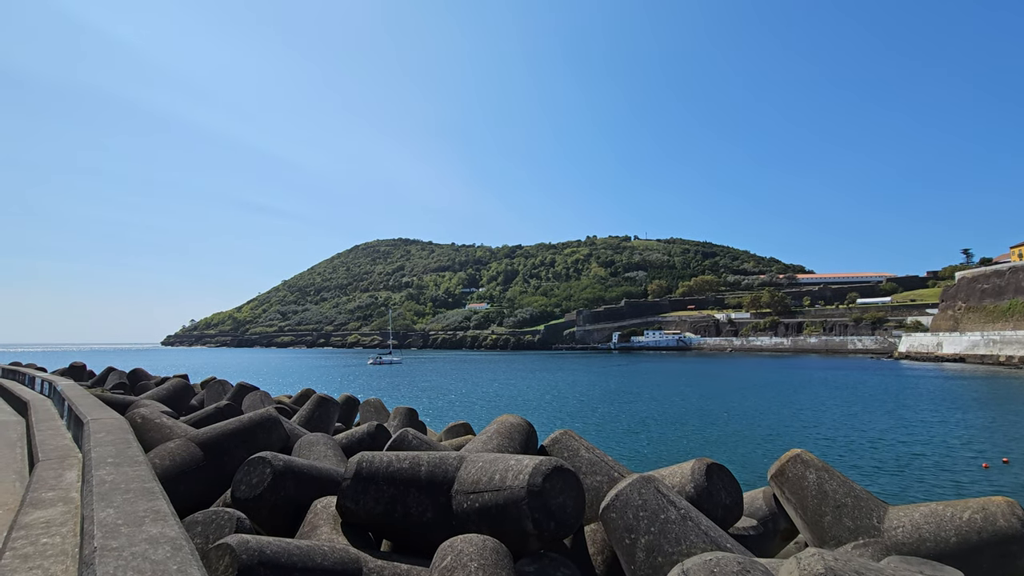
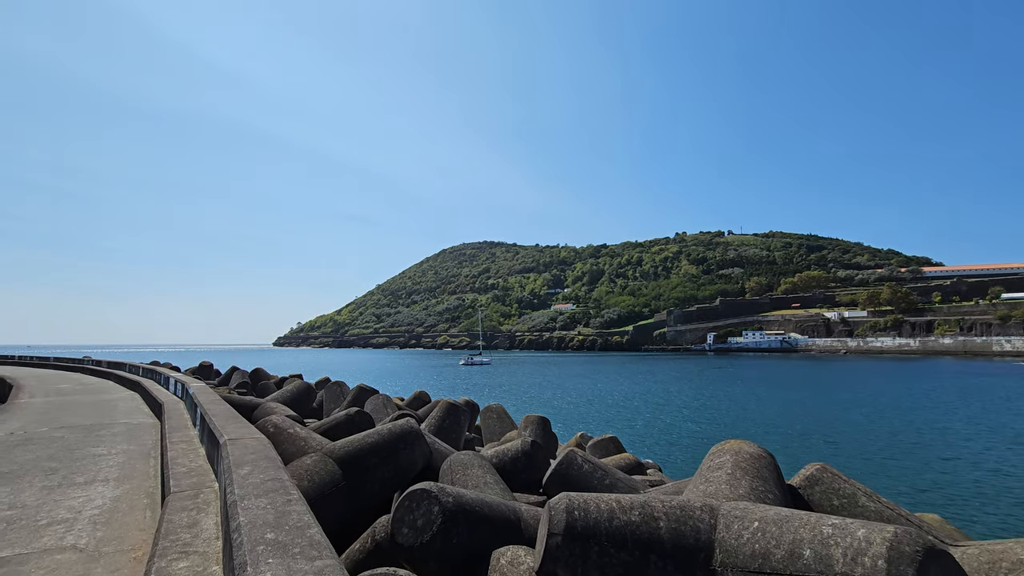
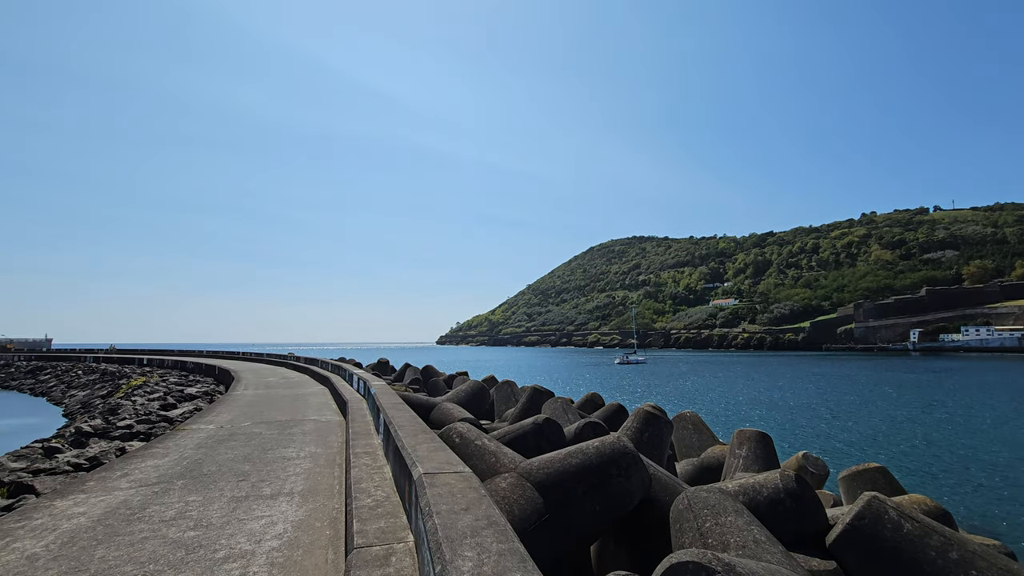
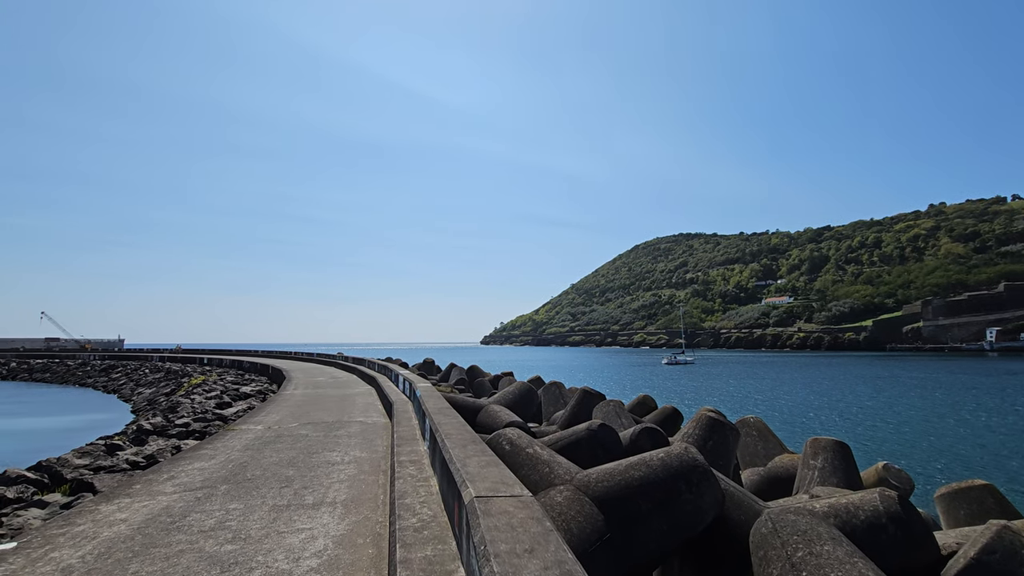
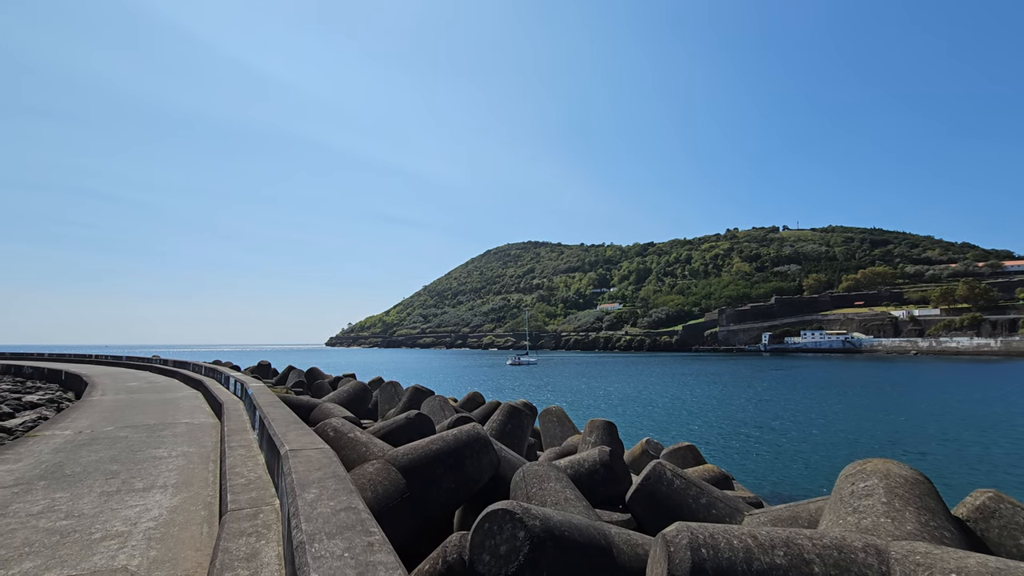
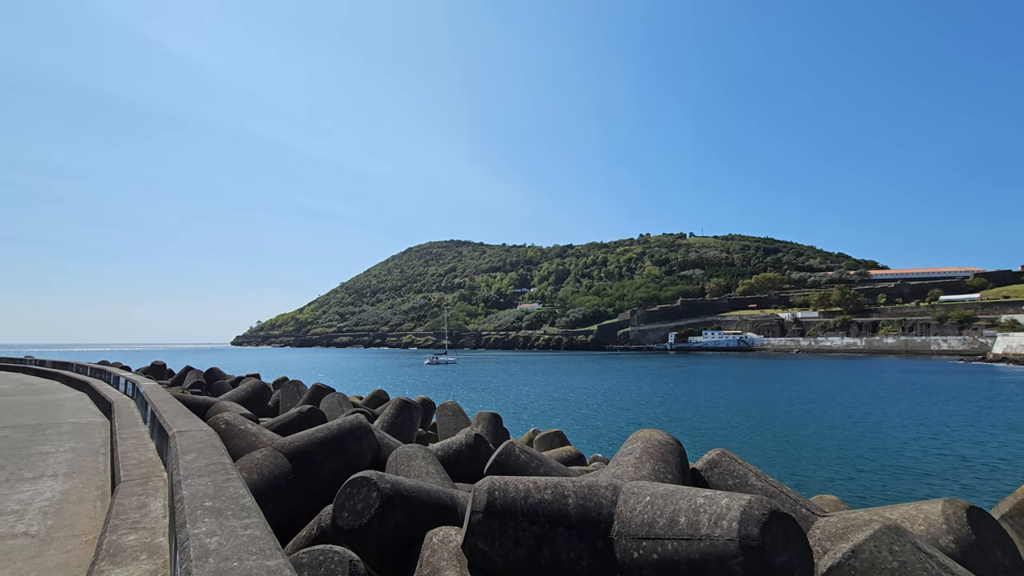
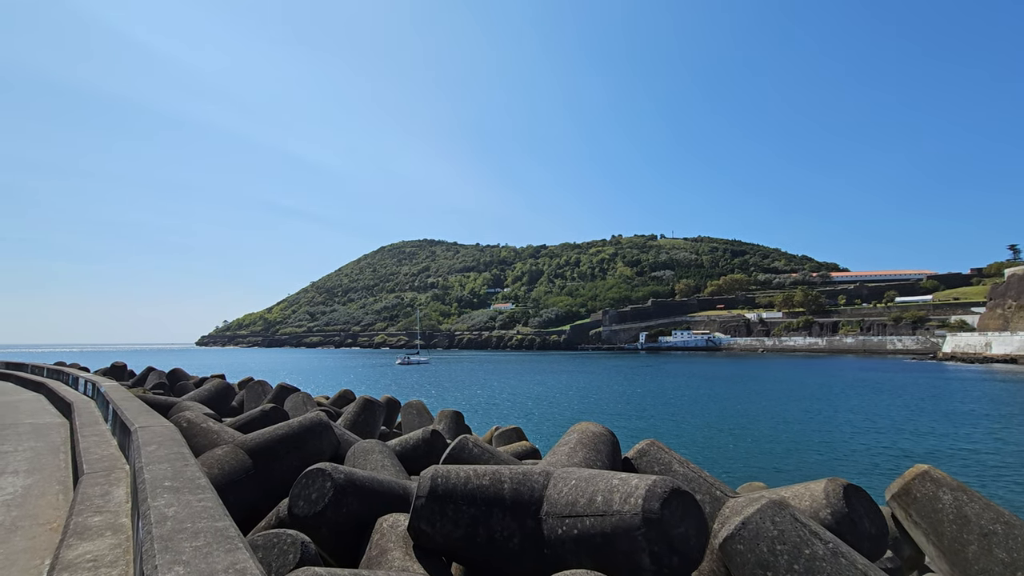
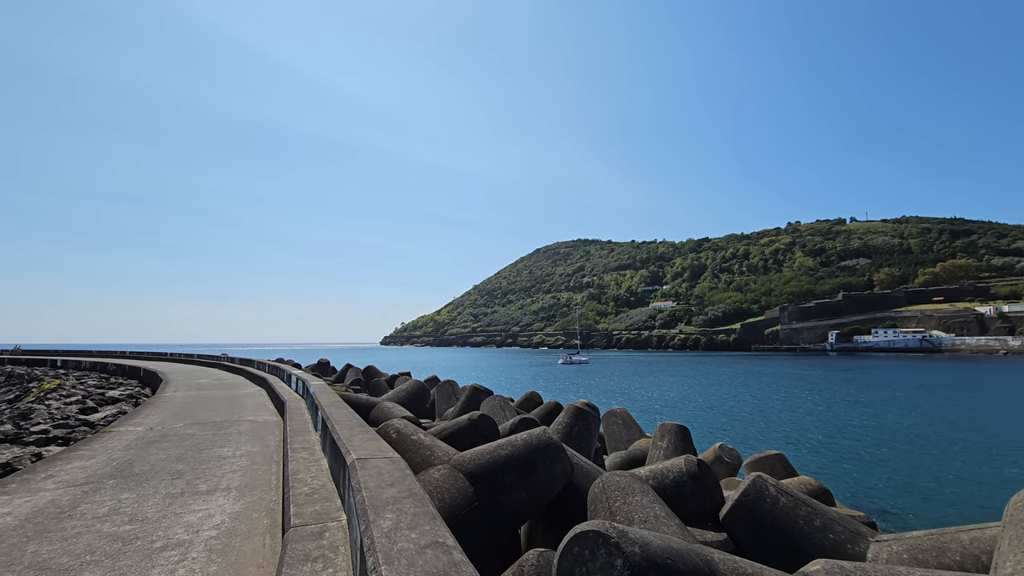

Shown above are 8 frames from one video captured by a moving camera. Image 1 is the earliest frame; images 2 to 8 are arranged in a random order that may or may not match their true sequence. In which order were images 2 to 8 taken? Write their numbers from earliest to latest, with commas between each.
7, 6, 2, 5, 8, 3, 4
